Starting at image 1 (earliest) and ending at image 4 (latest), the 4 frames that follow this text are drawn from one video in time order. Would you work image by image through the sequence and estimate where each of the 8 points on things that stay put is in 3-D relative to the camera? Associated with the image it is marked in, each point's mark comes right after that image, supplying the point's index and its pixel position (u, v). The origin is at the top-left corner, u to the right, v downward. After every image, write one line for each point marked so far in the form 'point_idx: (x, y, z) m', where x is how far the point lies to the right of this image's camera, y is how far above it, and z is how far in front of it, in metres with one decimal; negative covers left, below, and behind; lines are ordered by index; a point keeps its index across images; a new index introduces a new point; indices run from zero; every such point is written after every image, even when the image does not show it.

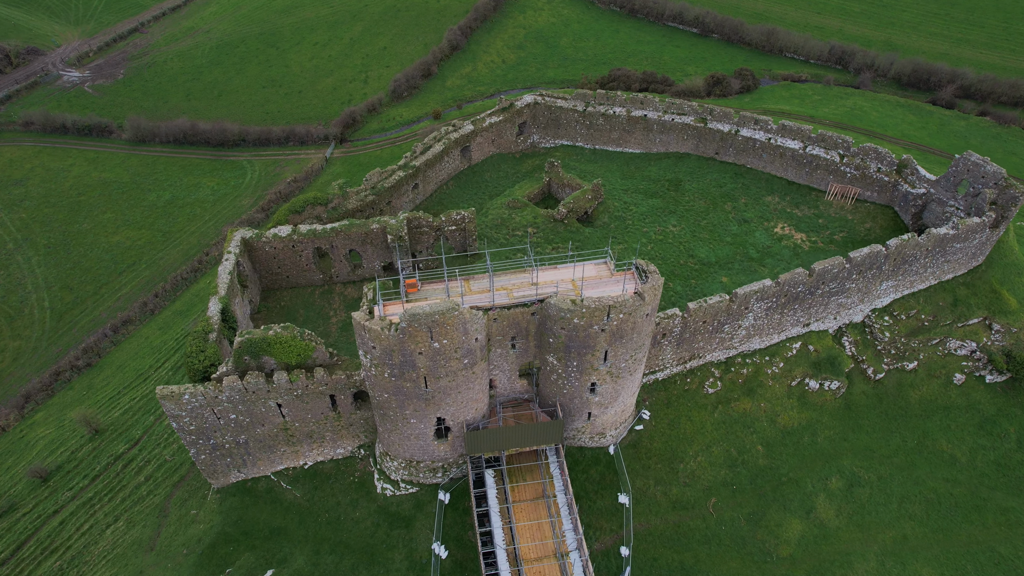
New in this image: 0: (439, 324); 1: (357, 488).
0: (-1.5, -0.8, +13.8) m
1: (-4.3, -5.6, +18.6) m
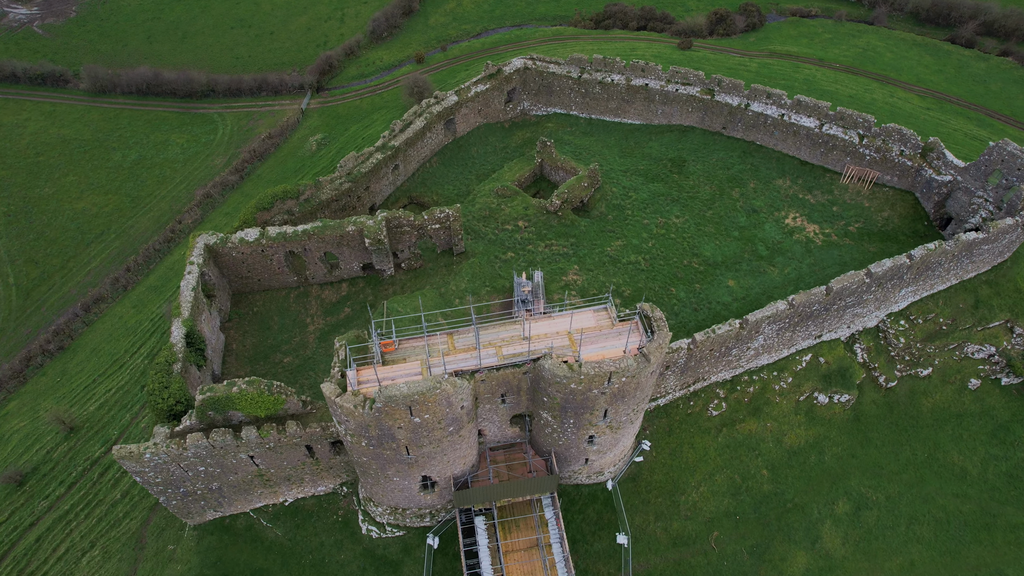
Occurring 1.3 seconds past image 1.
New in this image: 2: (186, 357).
0: (-1.7, -2.1, +12.3) m
1: (-4.5, -6.3, +17.6) m
2: (-8.9, -1.9, +18.4) m
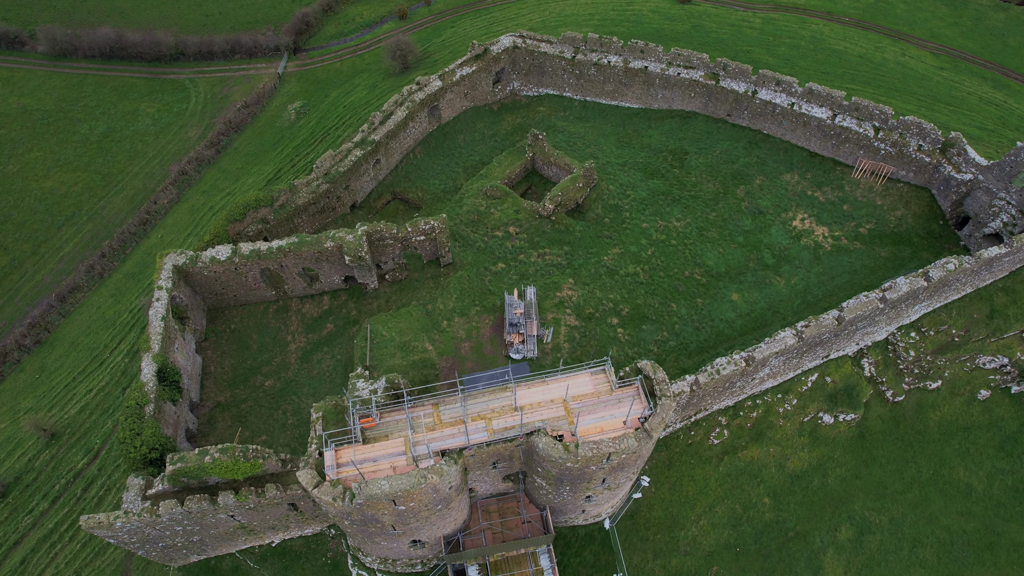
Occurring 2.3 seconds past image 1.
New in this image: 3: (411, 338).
0: (-1.8, -3.5, +11.3) m
1: (-4.6, -7.2, +17.0) m
2: (-9.1, -2.8, +17.3) m
3: (-2.8, -1.5, +18.9) m
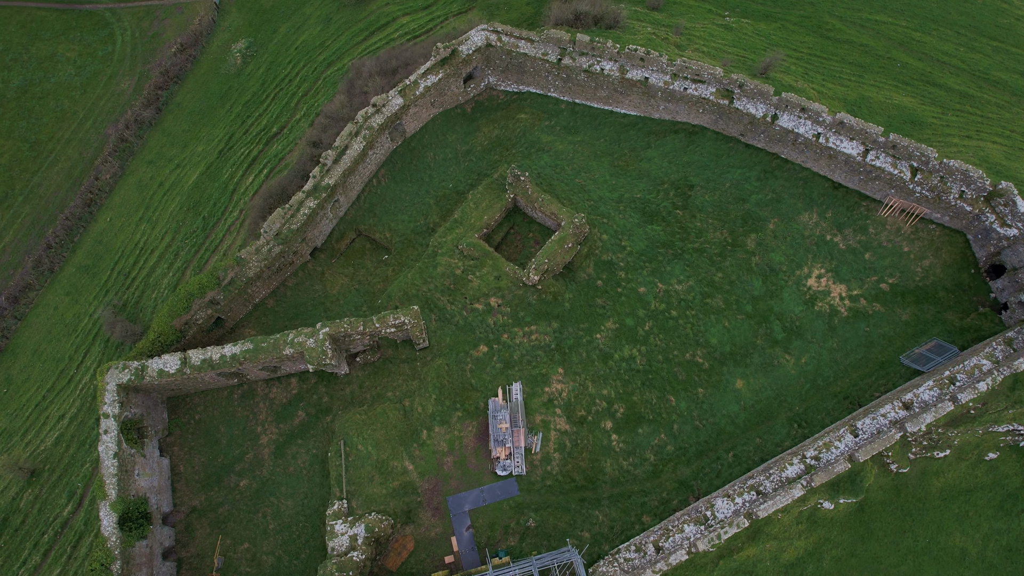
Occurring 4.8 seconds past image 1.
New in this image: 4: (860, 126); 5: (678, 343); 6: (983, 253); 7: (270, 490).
0: (-2.0, -8.2, +10.8) m
1: (-4.8, -10.4, +17.2) m
2: (-9.4, -6.2, +16.3) m
3: (-3.2, -4.4, +17.5) m
4: (+9.5, +4.4, +18.4) m
5: (+4.6, -1.5, +18.5) m
6: (+13.2, +0.9, +18.9) m
7: (-6.8, -5.7, +18.9) m
